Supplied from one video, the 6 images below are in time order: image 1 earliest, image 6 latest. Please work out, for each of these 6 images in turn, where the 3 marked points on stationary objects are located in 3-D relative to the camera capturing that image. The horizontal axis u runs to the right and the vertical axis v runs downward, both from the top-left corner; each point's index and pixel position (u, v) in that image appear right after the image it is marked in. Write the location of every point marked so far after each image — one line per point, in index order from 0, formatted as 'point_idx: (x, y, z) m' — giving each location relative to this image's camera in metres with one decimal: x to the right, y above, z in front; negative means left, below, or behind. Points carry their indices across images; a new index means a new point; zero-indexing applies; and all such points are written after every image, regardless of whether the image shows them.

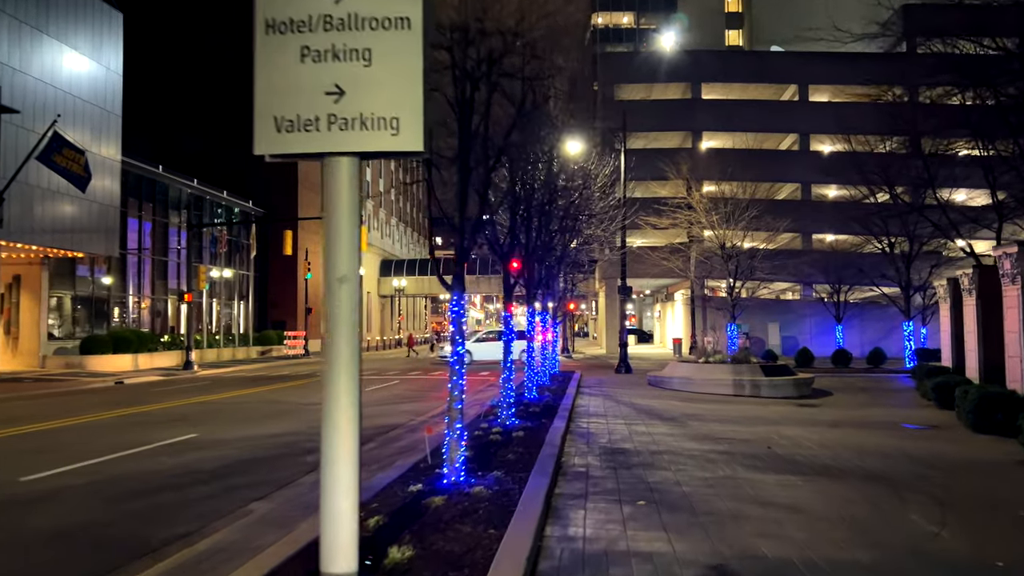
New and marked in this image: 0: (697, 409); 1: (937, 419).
0: (+3.3, -2.2, +14.2) m
1: (+7.5, -2.3, +13.8) m
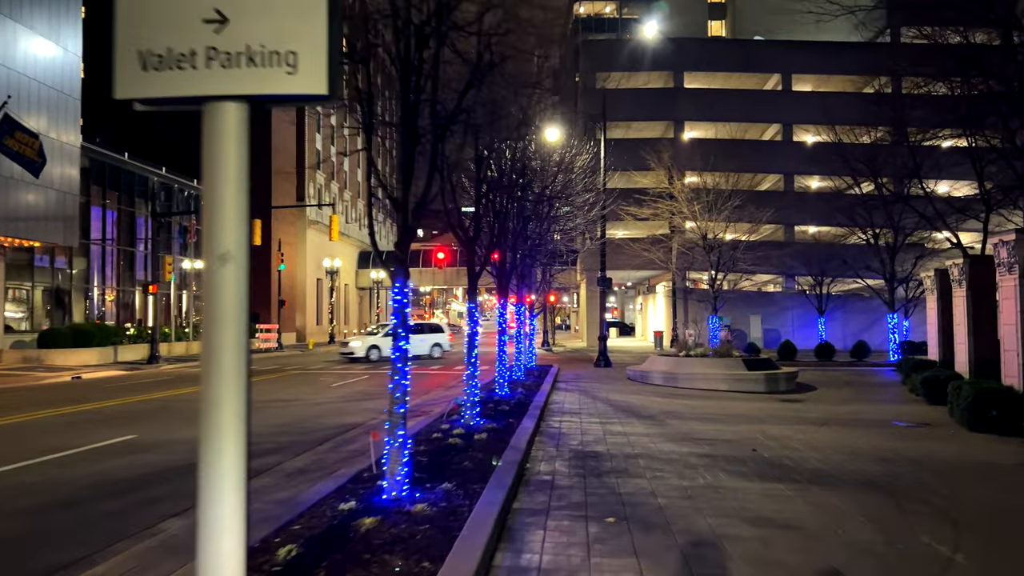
0: (+2.8, -2.0, +13.4) m
1: (+7.0, -2.1, +13.1) m
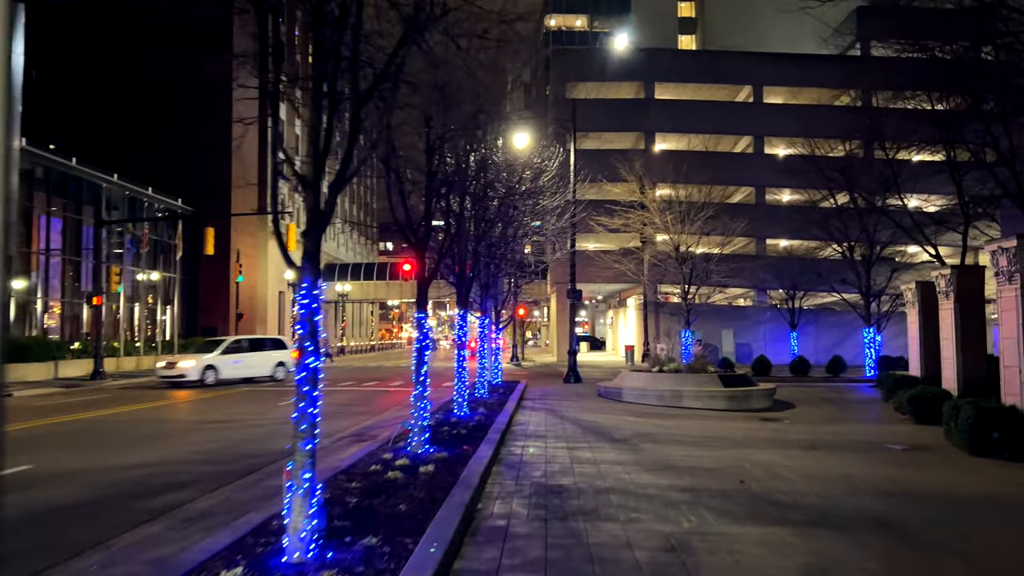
0: (+2.1, -2.2, +12.3) m
1: (+6.3, -2.3, +12.2) m
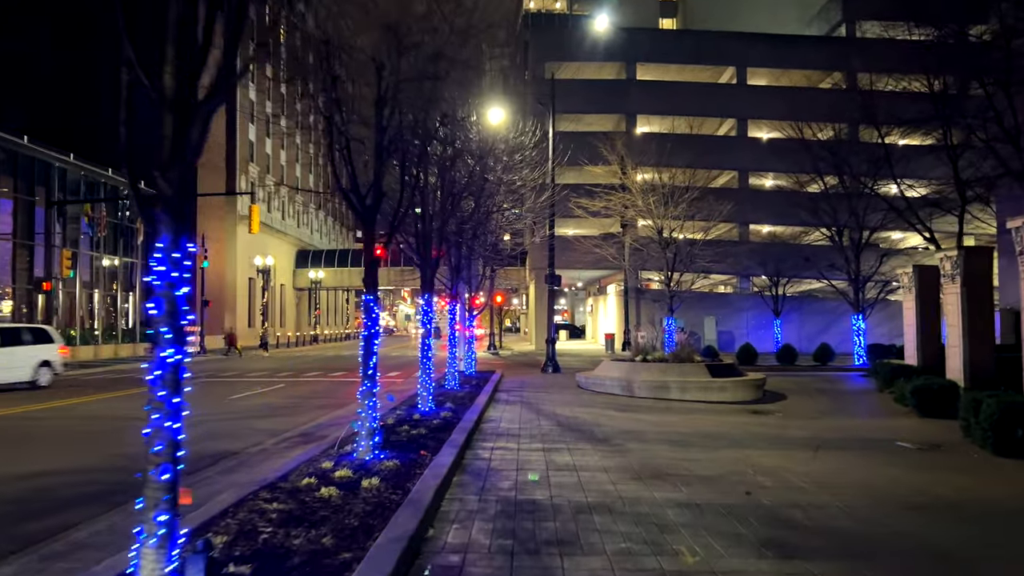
0: (+1.7, -1.9, +11.1) m
1: (+5.9, -2.0, +11.1) m
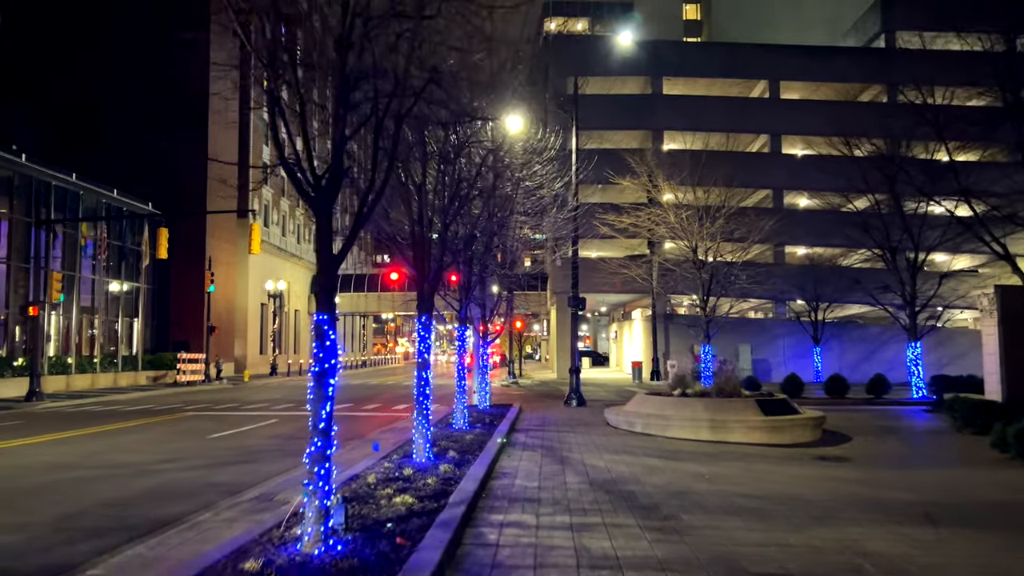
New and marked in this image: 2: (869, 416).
0: (+1.9, -2.1, +8.8) m
1: (+6.1, -2.3, +8.6) m
2: (+8.6, -3.1, +19.0) m
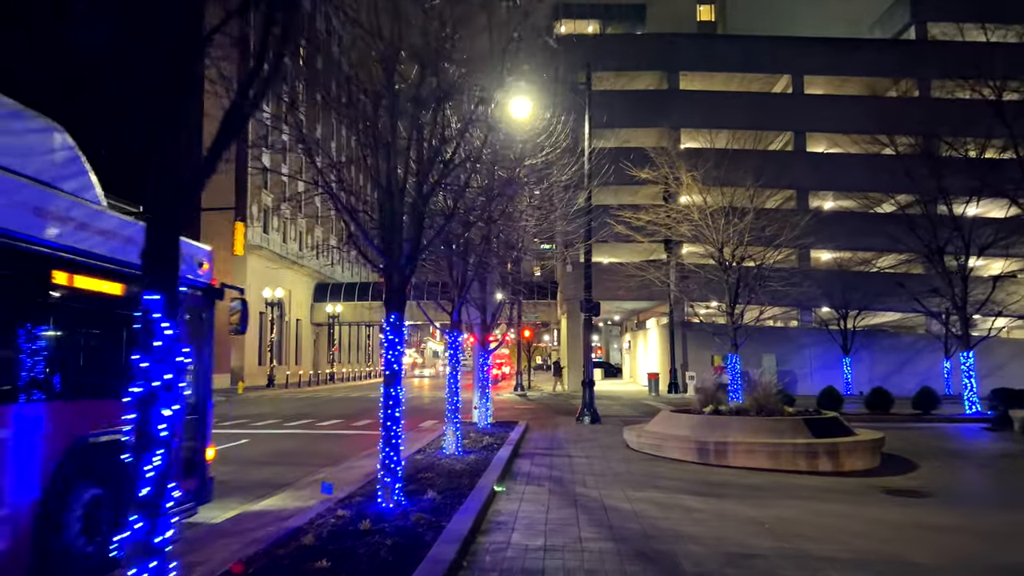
0: (+1.9, -2.0, +6.5) m
1: (+6.1, -2.2, +6.3) m
2: (+8.7, -3.1, +16.6) m
